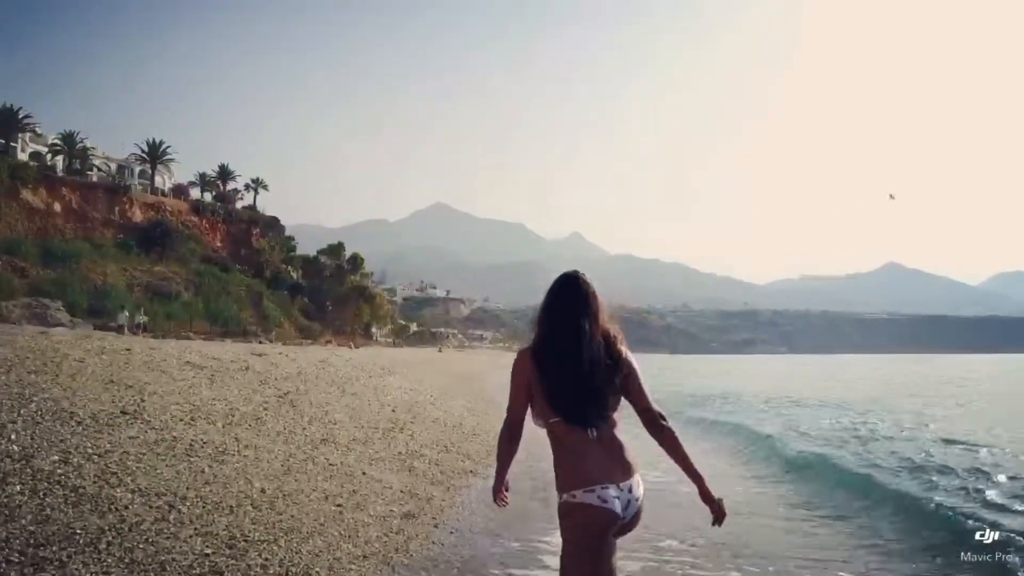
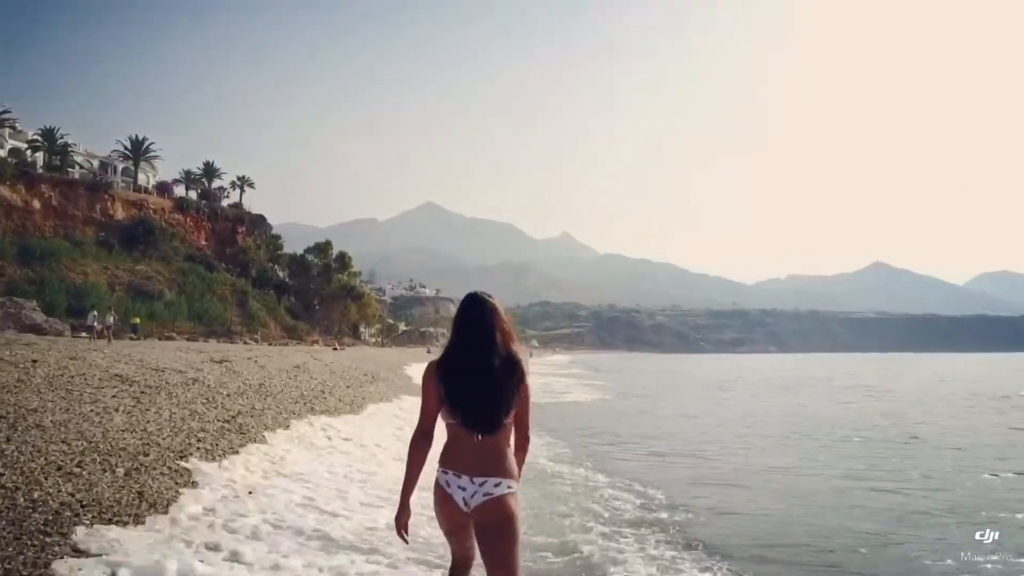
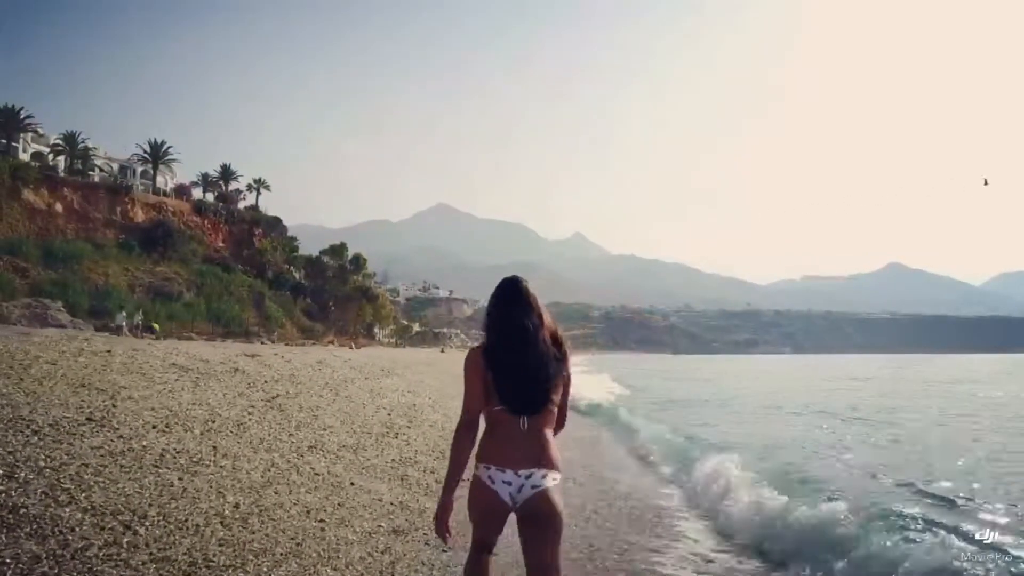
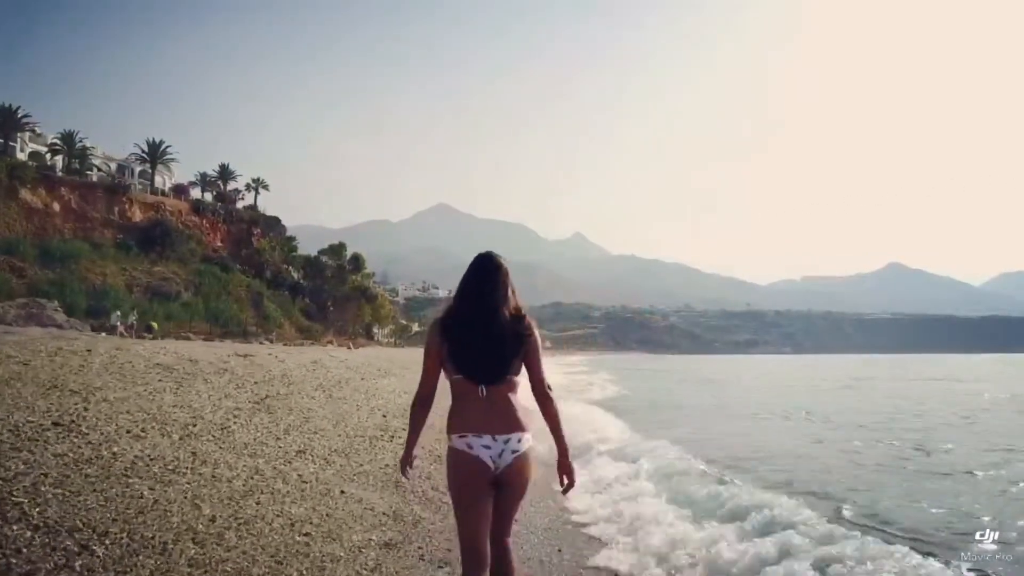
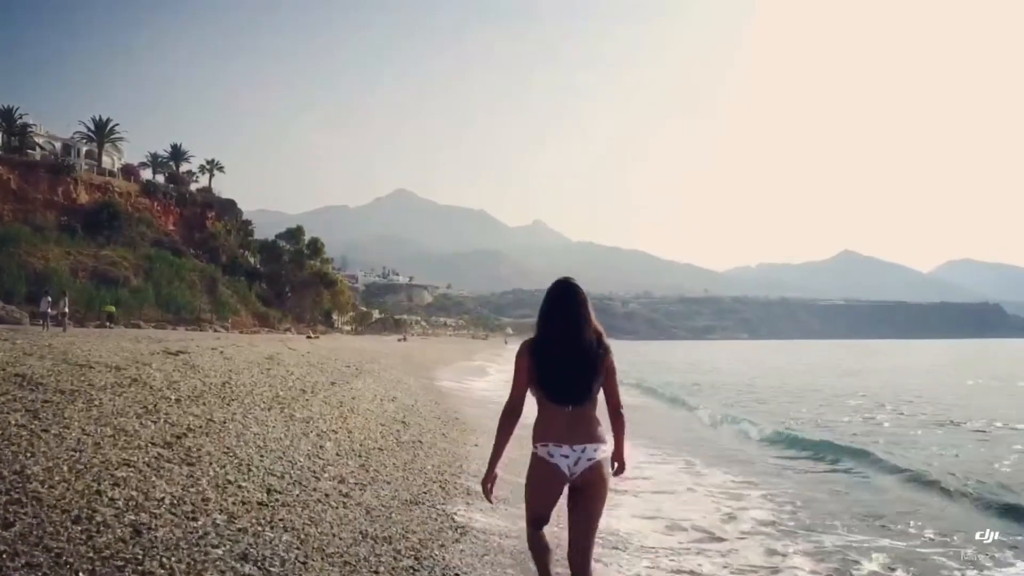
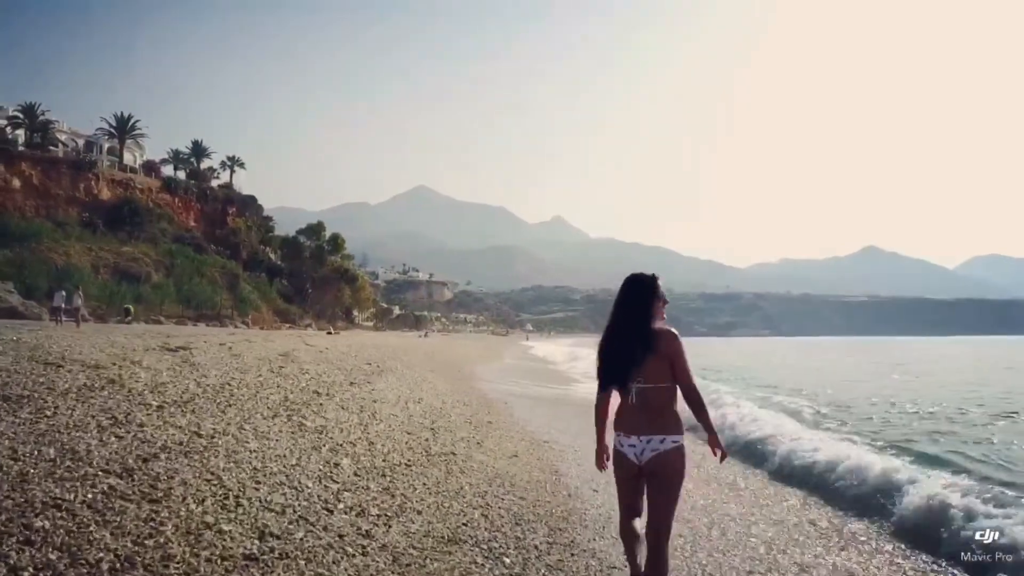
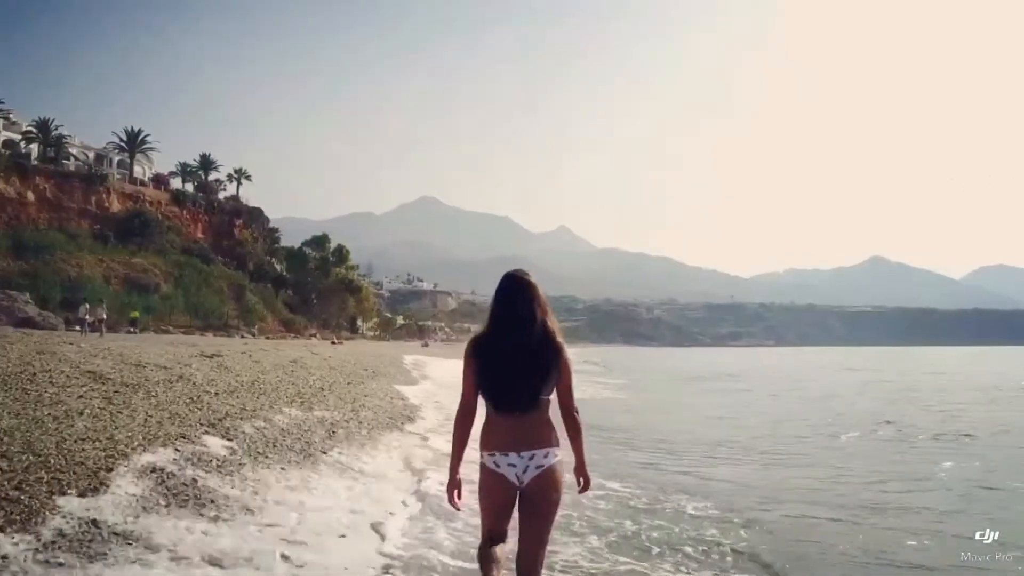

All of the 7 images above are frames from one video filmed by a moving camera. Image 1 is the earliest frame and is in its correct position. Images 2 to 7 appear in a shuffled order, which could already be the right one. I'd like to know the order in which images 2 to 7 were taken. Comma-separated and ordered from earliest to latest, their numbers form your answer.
3, 4, 2, 7, 5, 6
